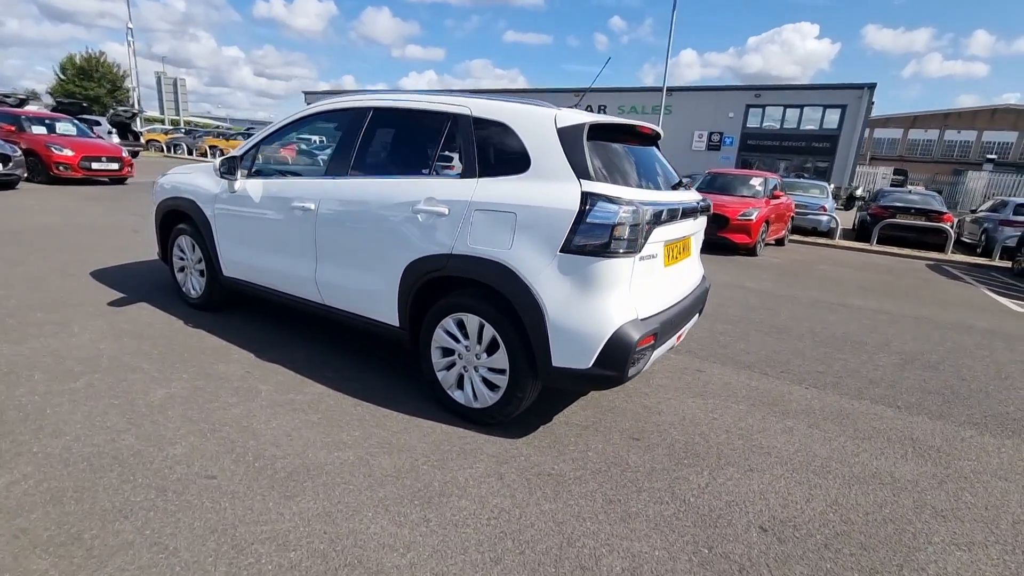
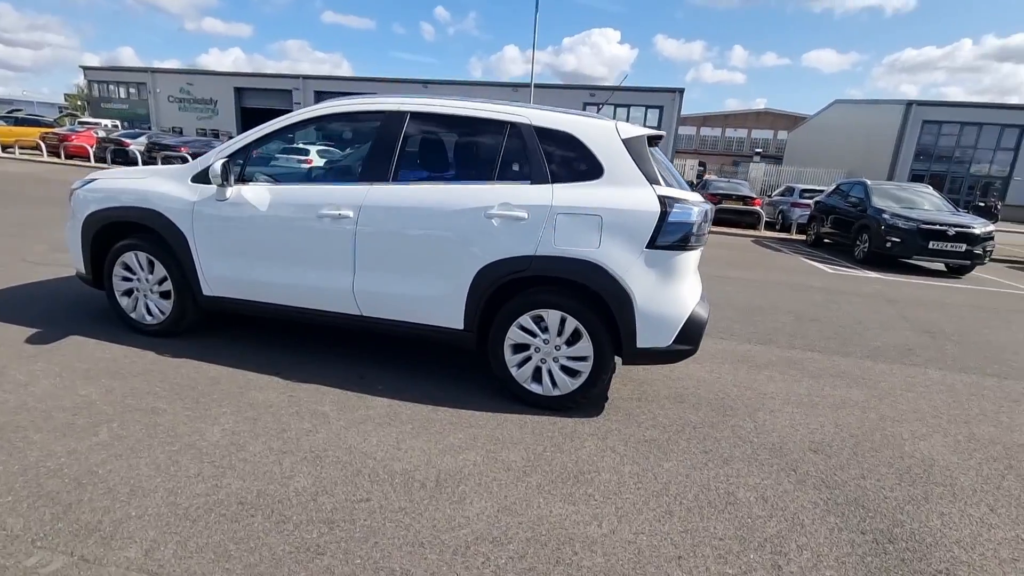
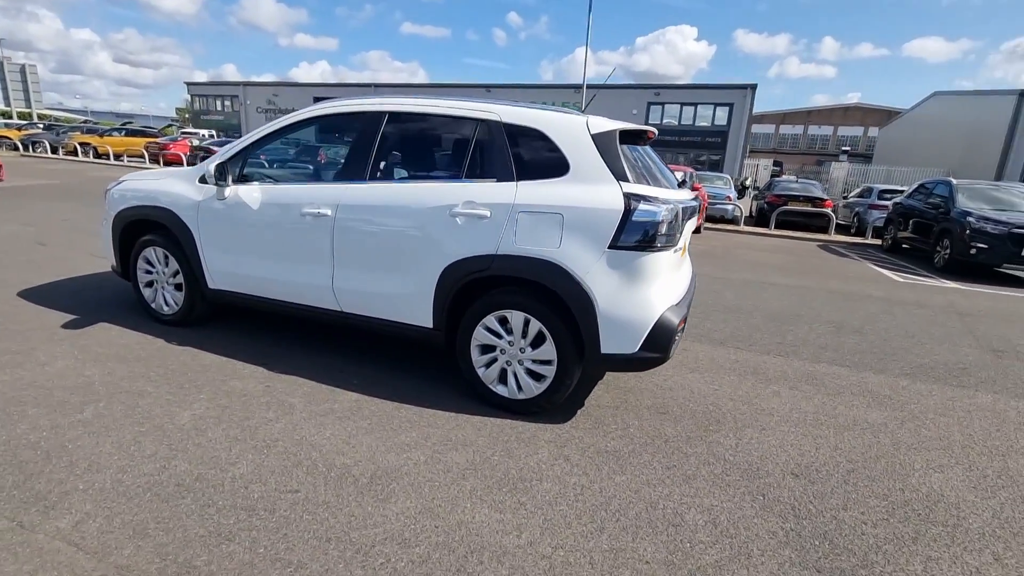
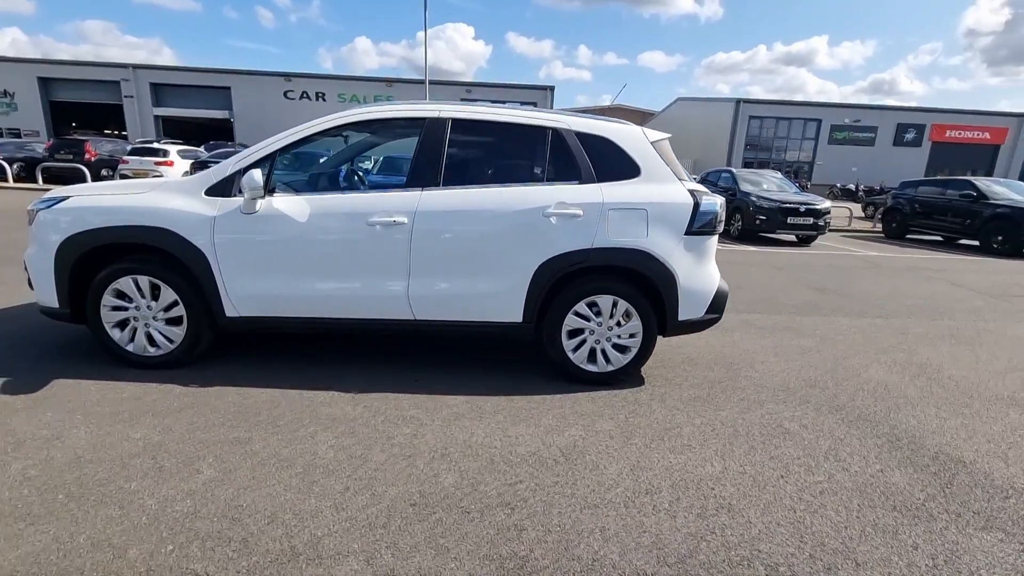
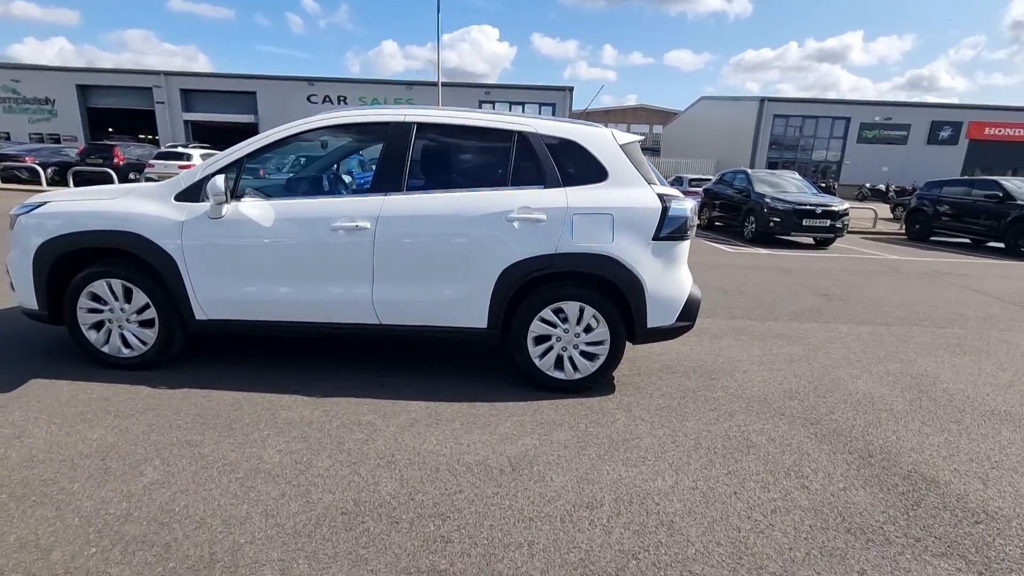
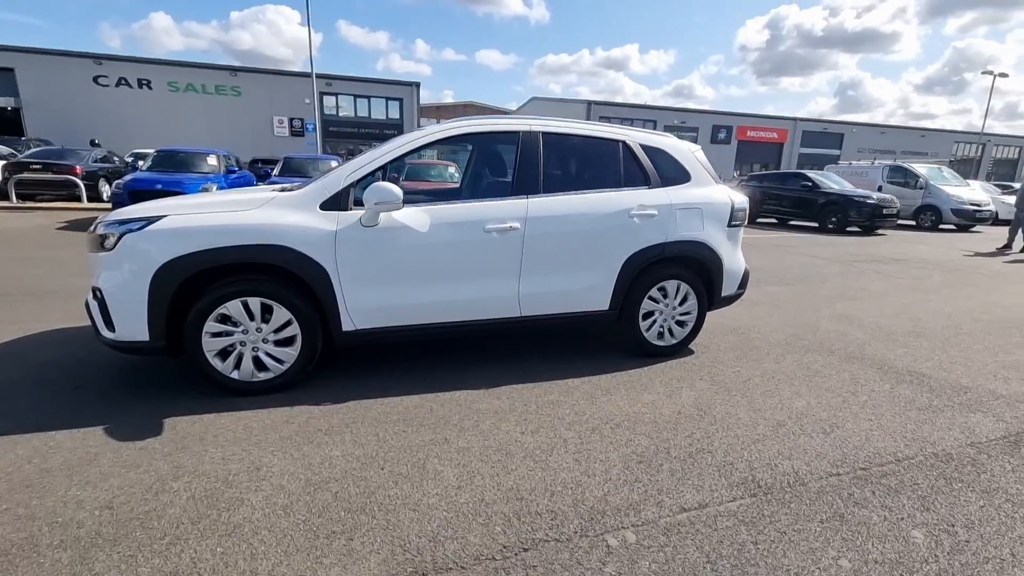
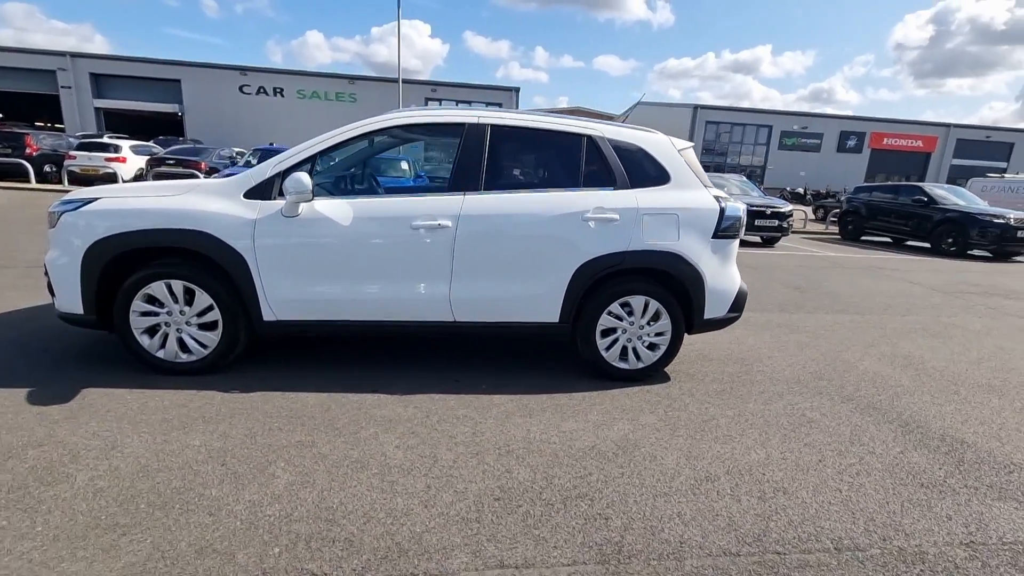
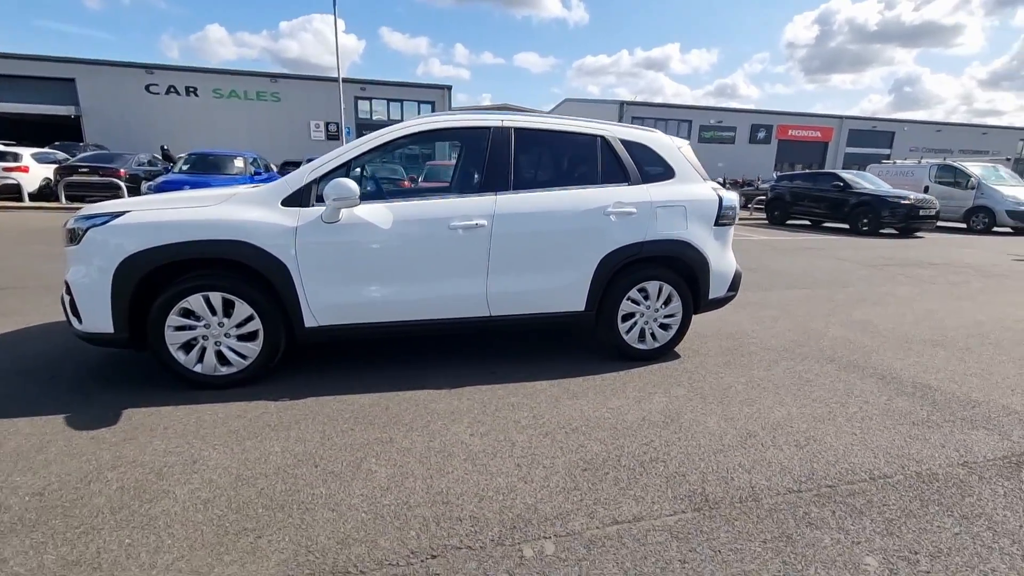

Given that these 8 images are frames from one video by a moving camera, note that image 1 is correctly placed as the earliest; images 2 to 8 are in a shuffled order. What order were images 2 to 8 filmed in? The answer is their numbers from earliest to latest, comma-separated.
3, 2, 5, 4, 7, 8, 6
